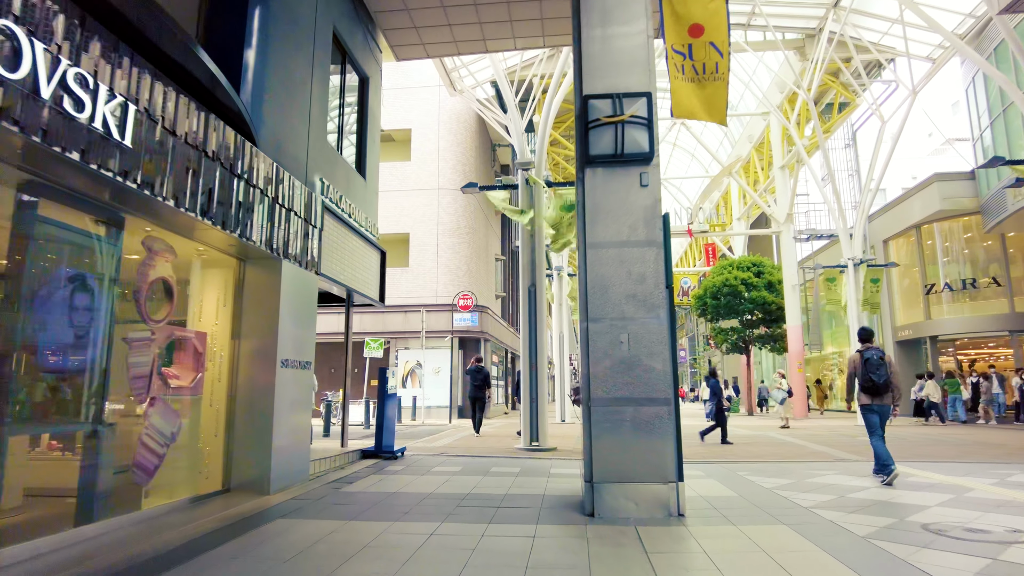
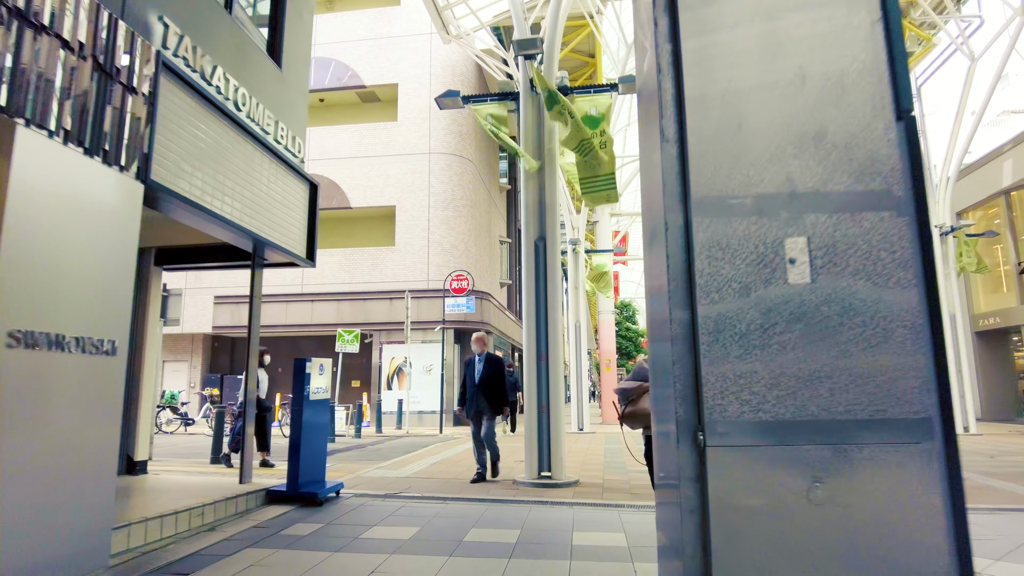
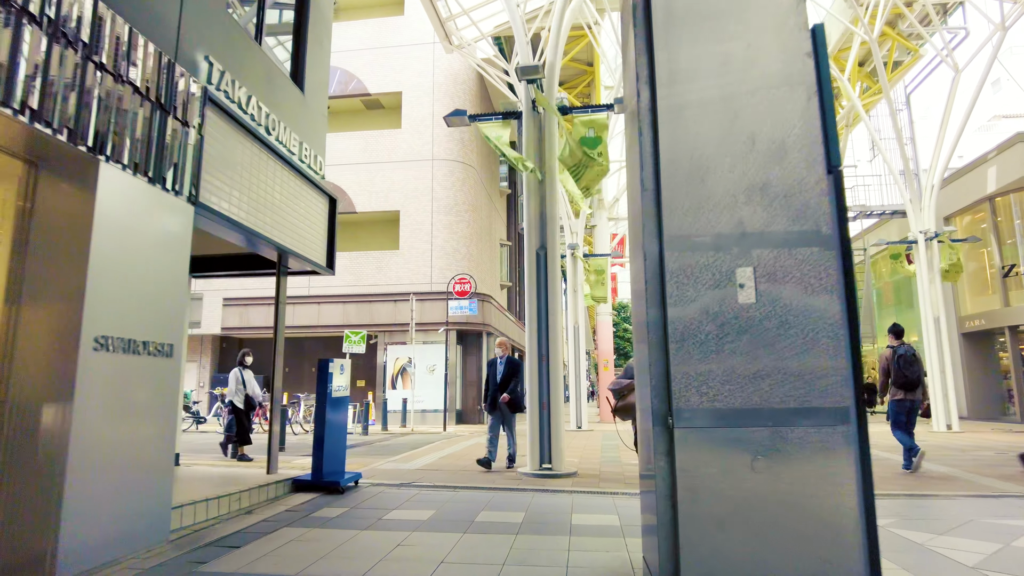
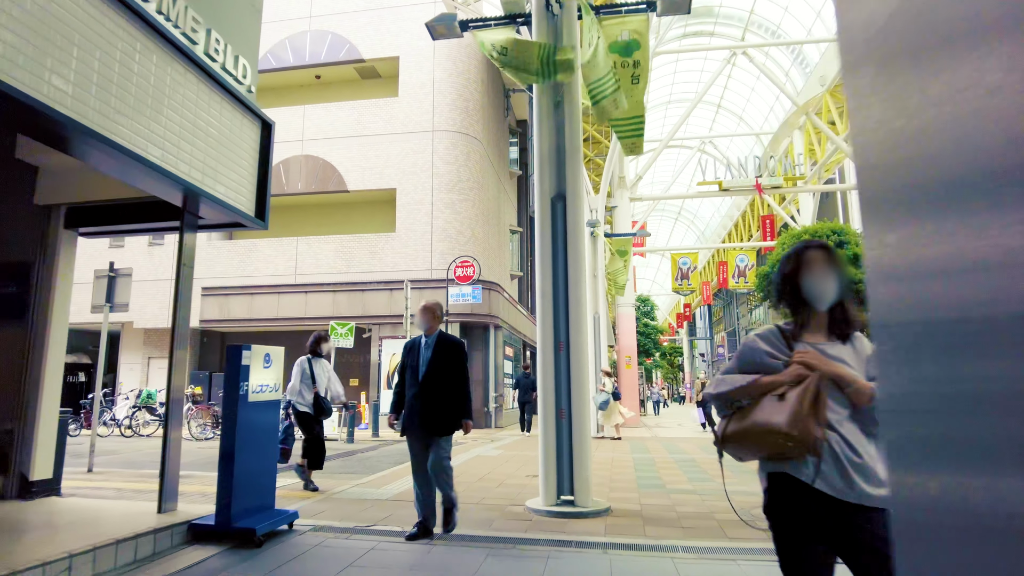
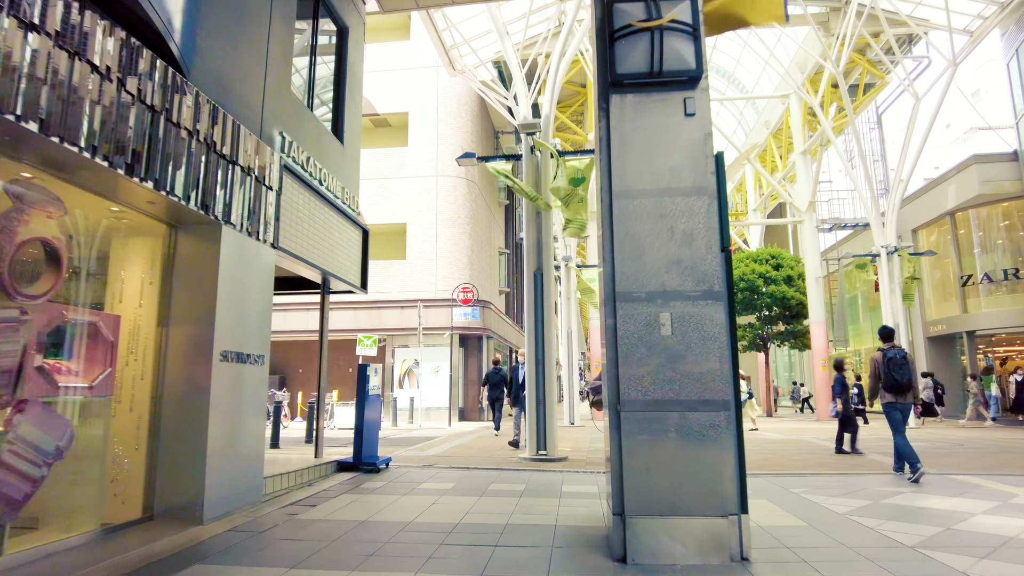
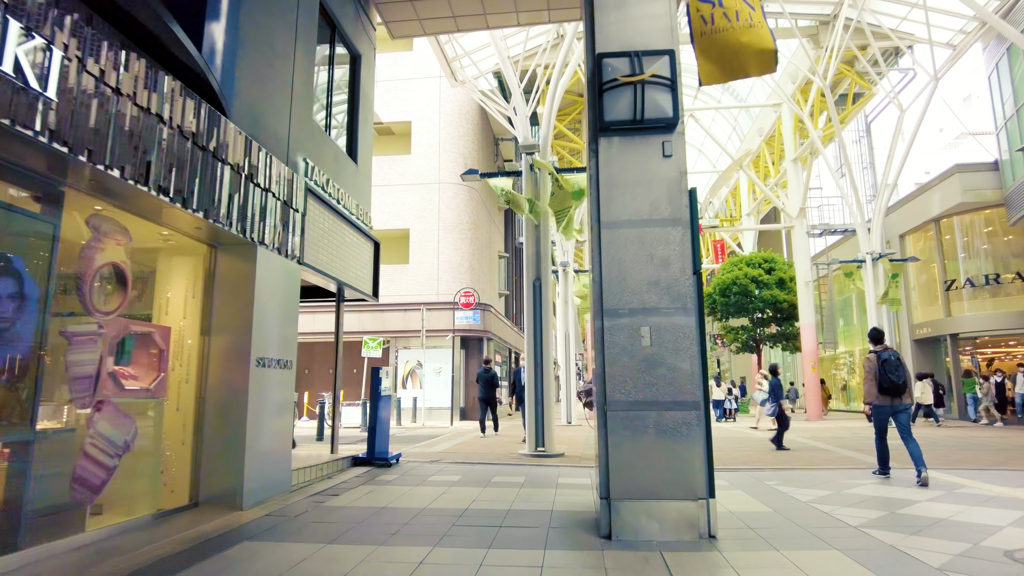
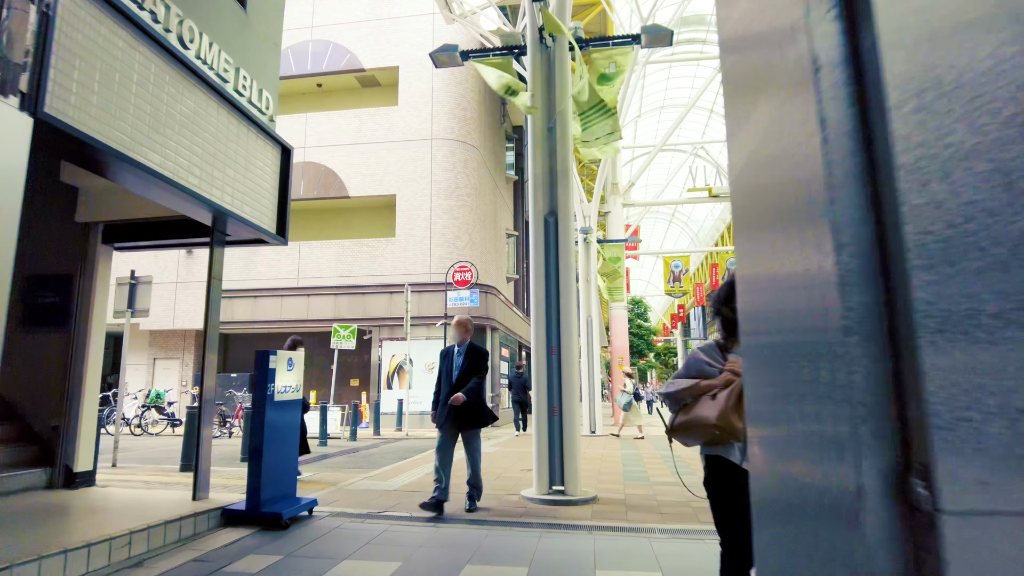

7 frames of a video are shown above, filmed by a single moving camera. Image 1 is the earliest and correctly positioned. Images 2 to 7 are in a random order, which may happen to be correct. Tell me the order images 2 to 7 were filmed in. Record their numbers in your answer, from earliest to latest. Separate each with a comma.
6, 5, 3, 2, 7, 4
